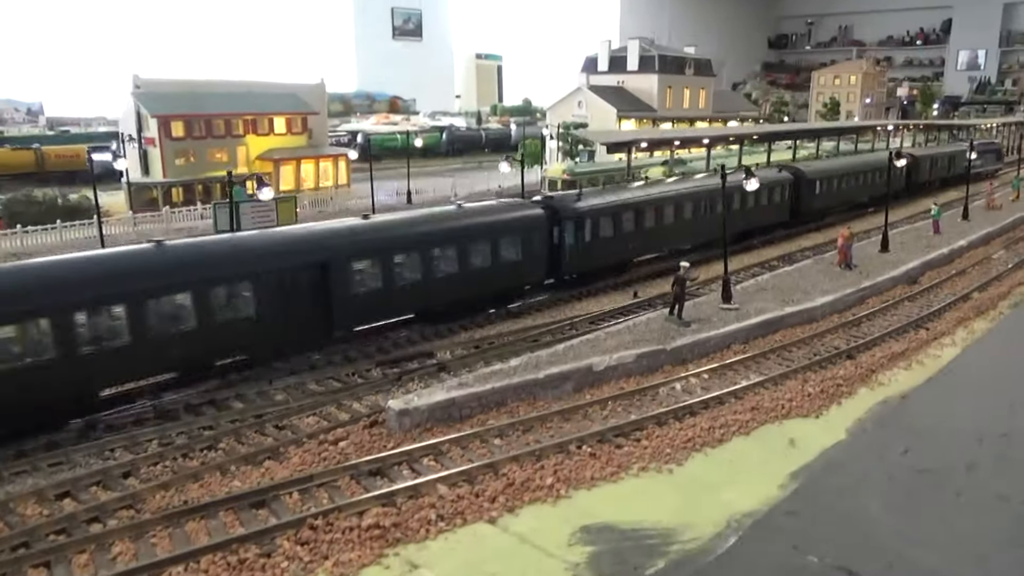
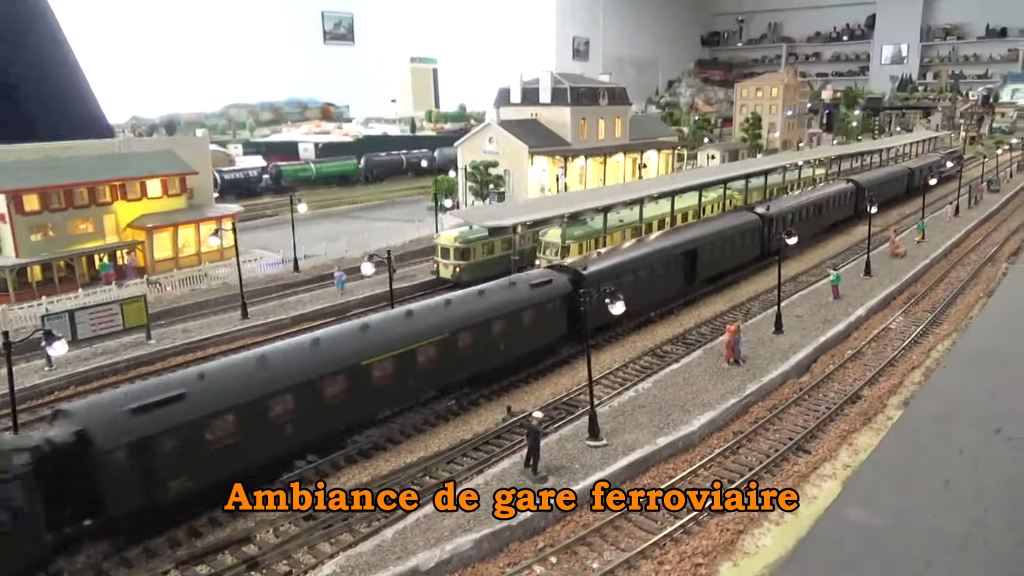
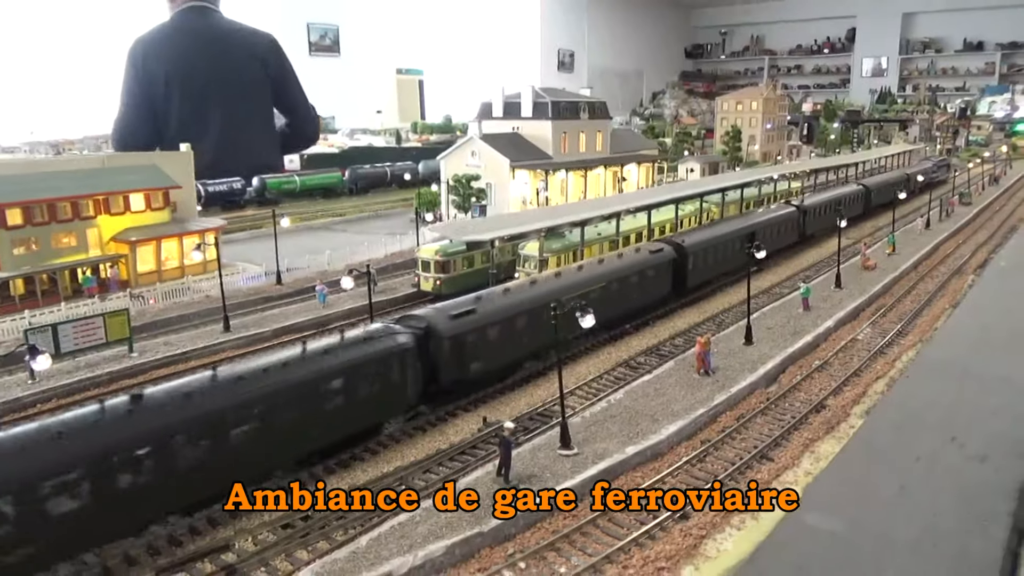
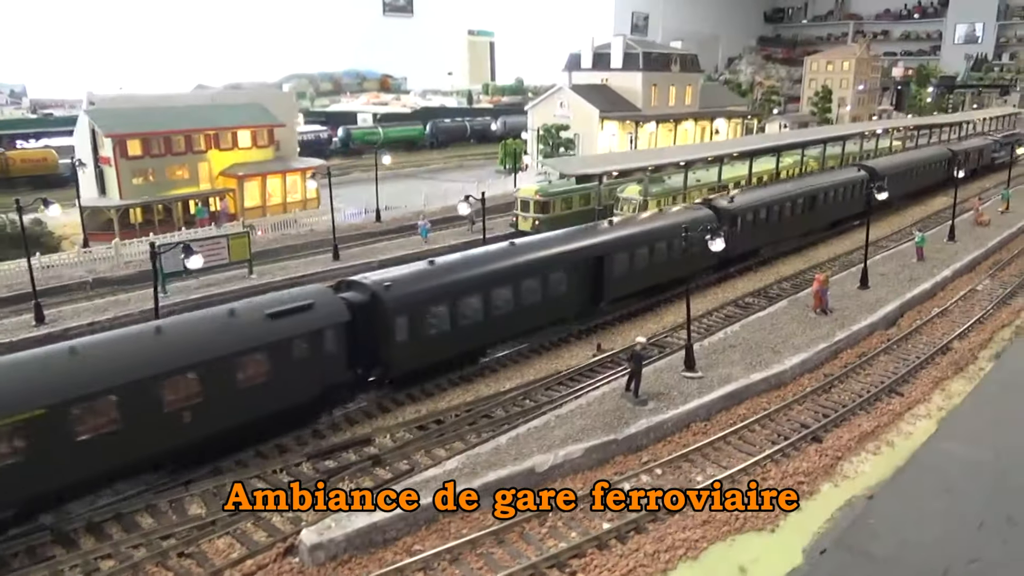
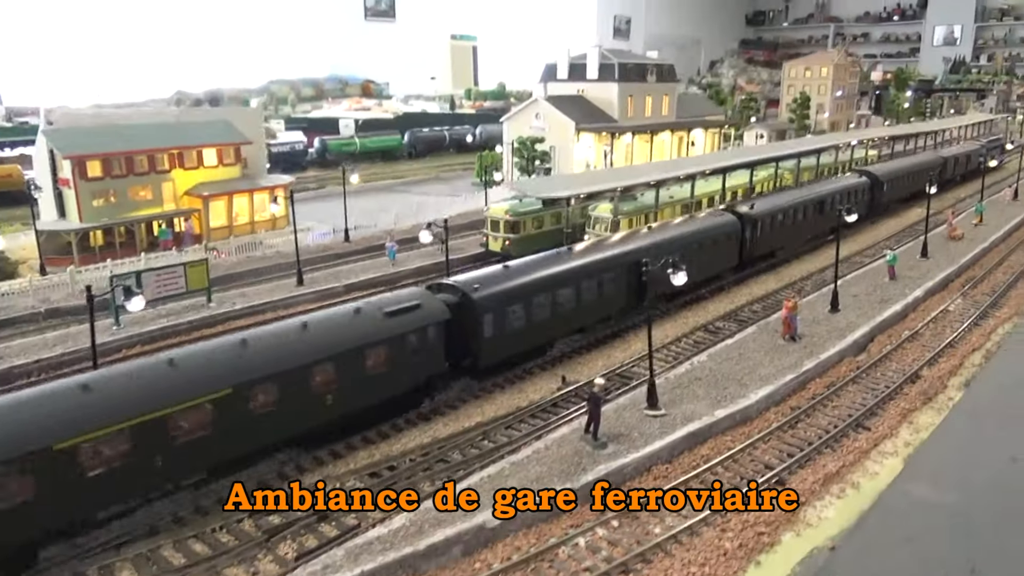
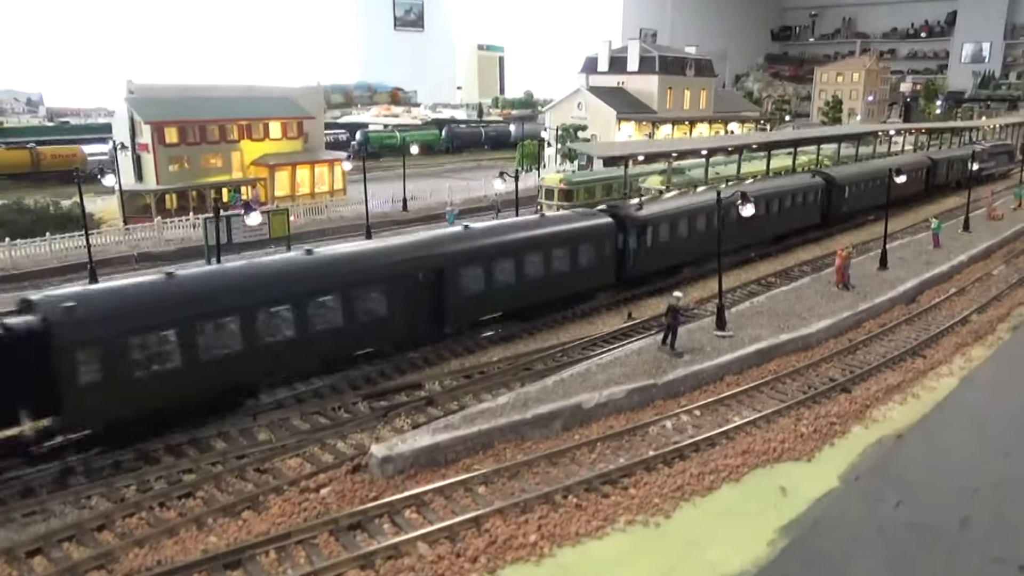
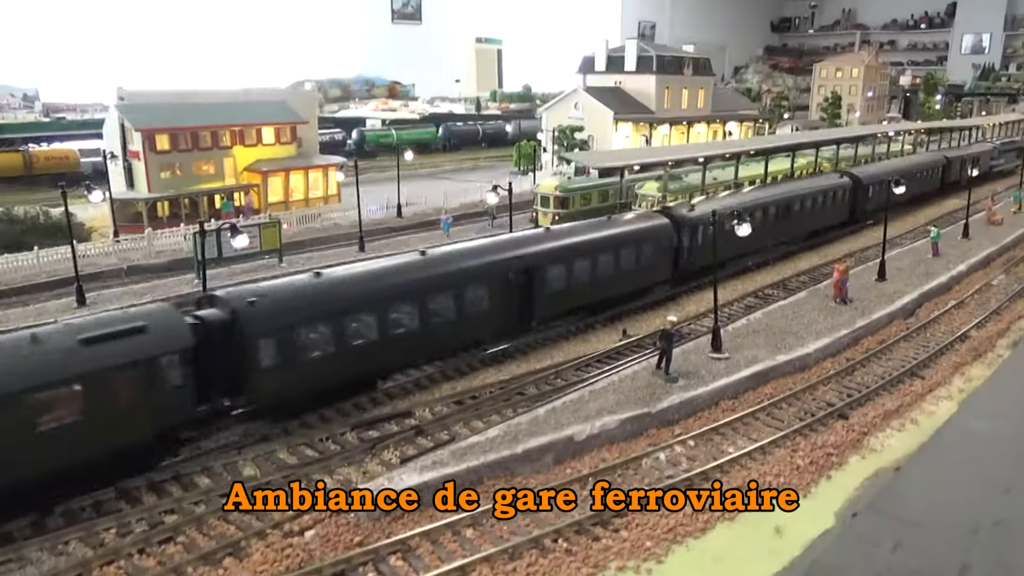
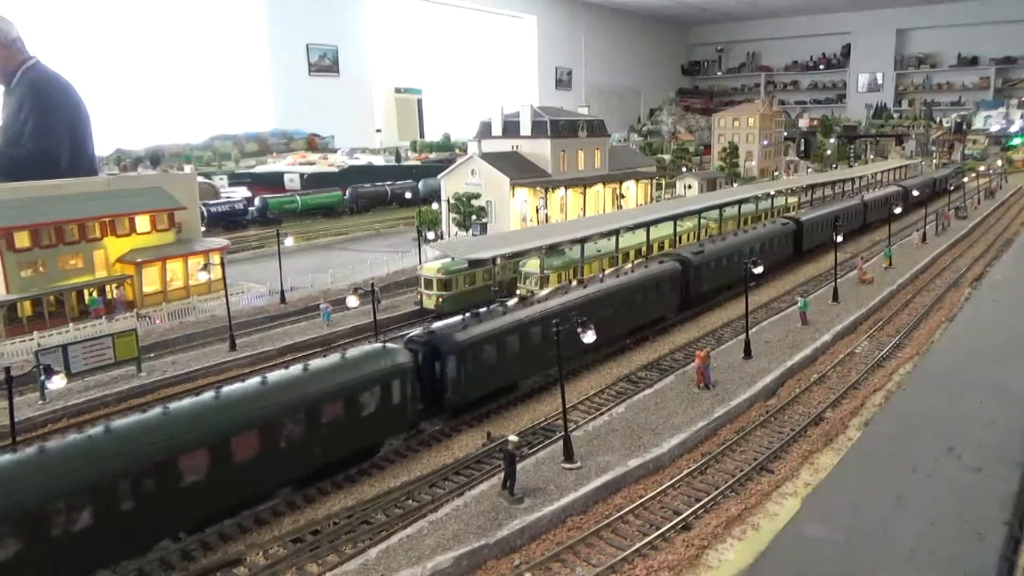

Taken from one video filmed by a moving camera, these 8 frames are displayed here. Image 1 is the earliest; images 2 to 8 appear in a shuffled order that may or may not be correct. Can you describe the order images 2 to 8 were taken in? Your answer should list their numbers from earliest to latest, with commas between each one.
6, 7, 4, 5, 2, 3, 8
